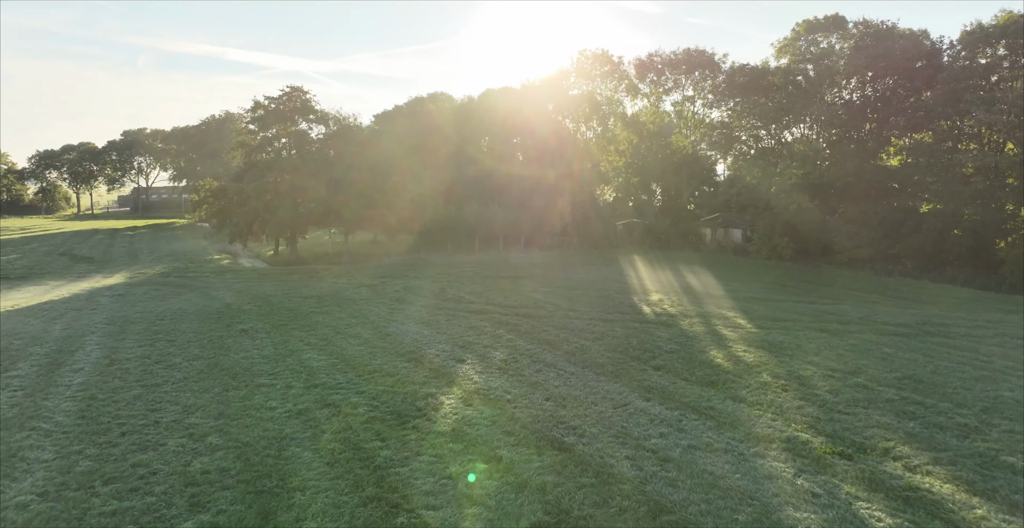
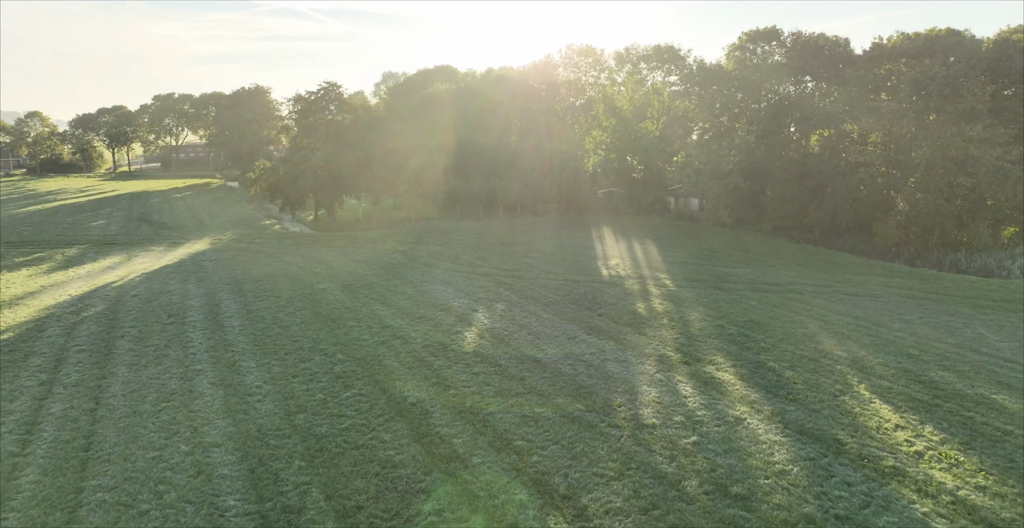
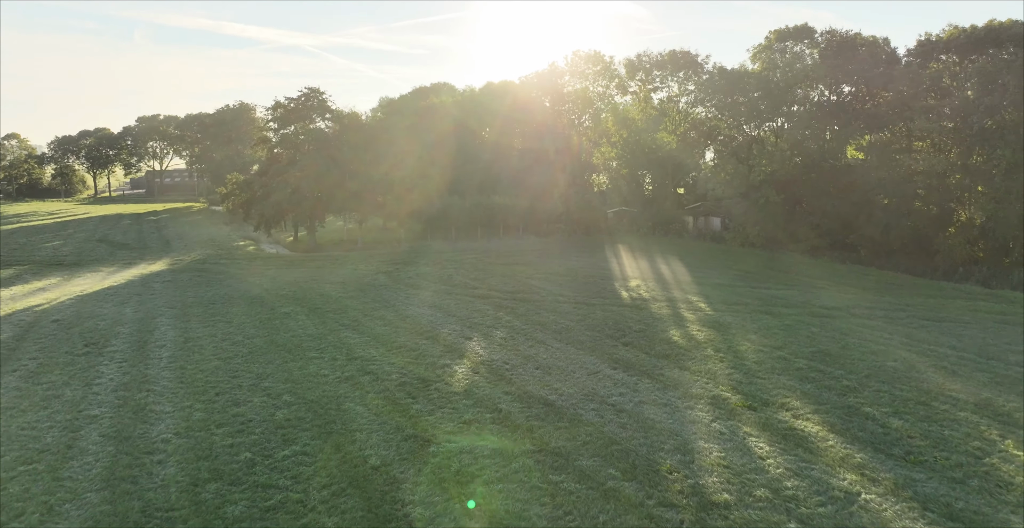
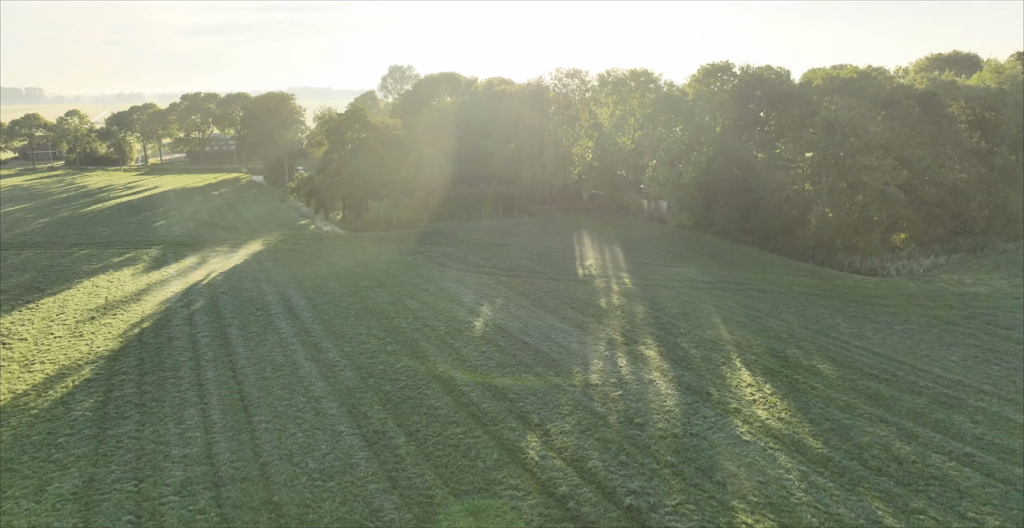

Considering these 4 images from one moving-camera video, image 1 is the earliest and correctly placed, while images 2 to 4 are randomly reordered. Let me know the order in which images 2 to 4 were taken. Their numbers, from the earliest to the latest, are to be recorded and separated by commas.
3, 2, 4
